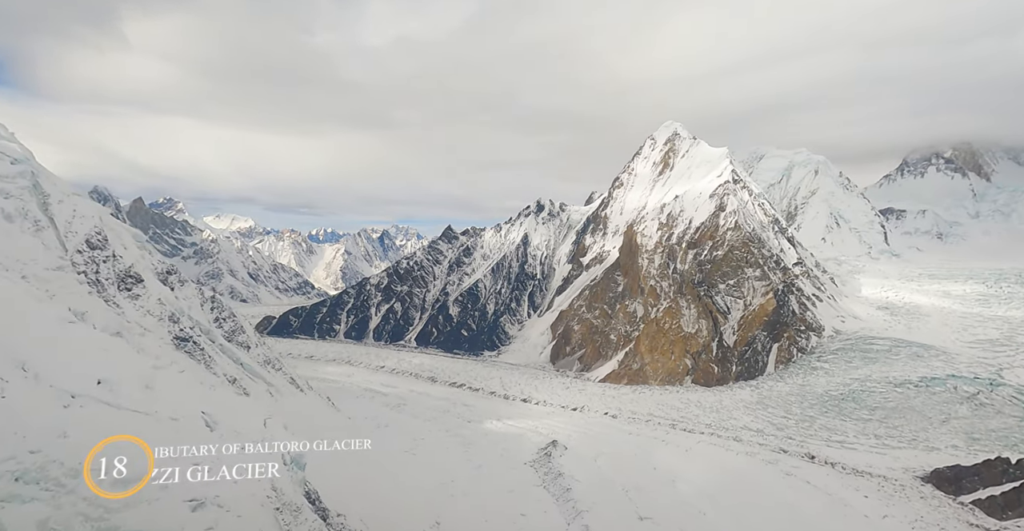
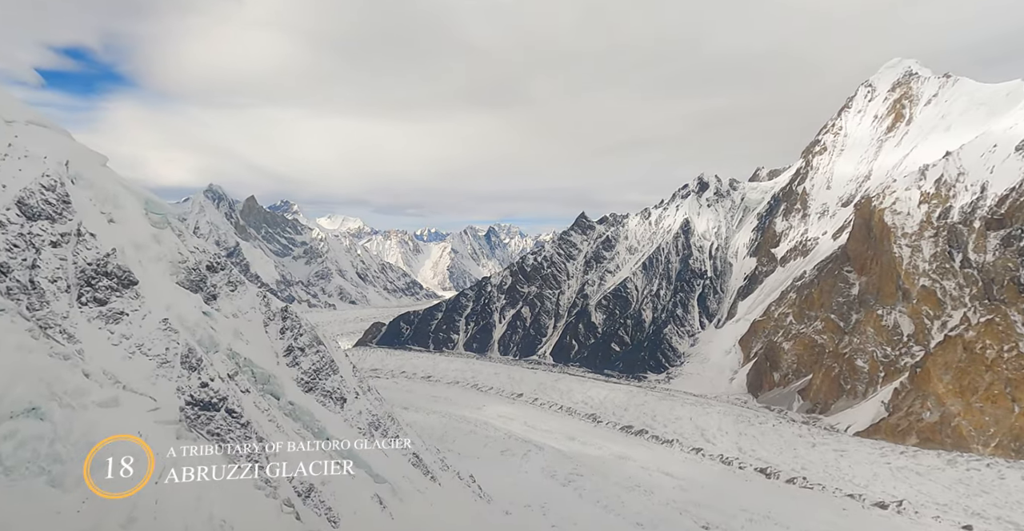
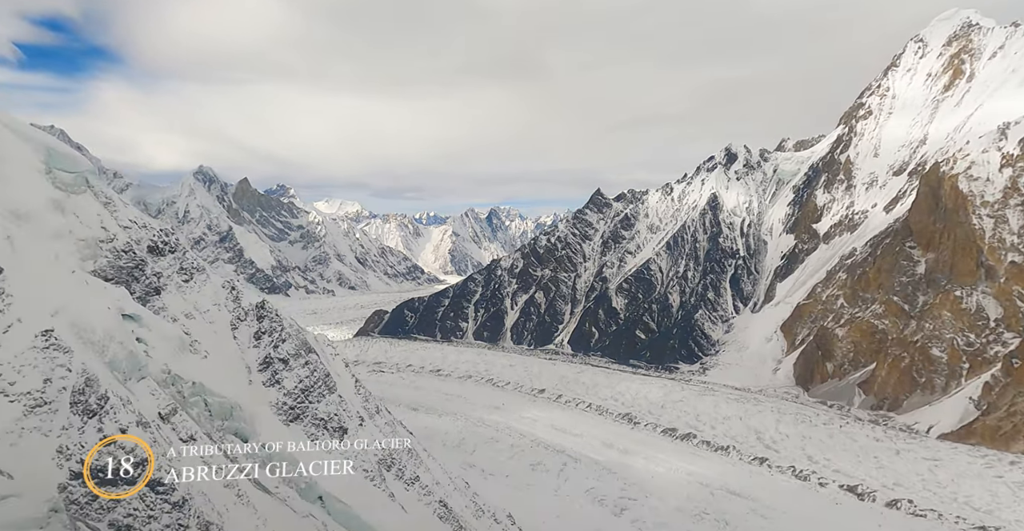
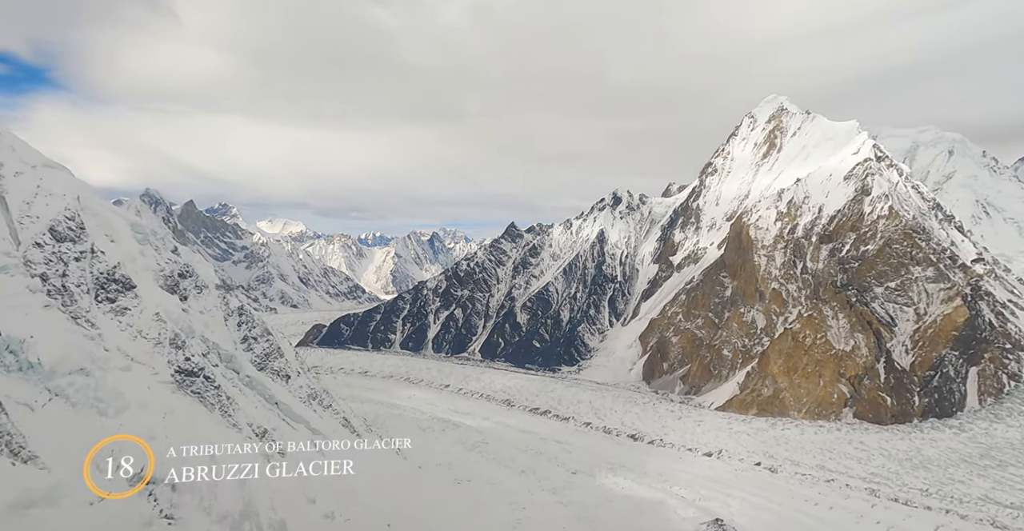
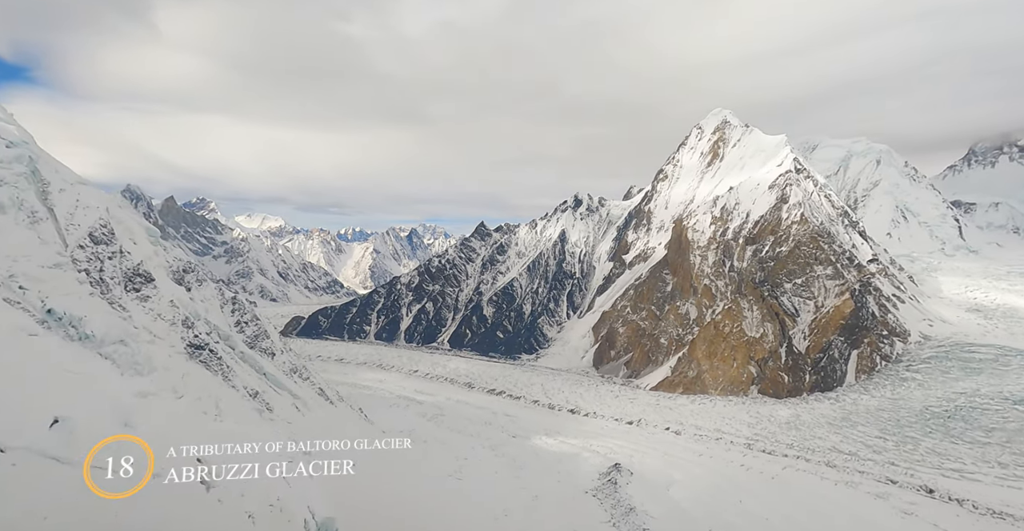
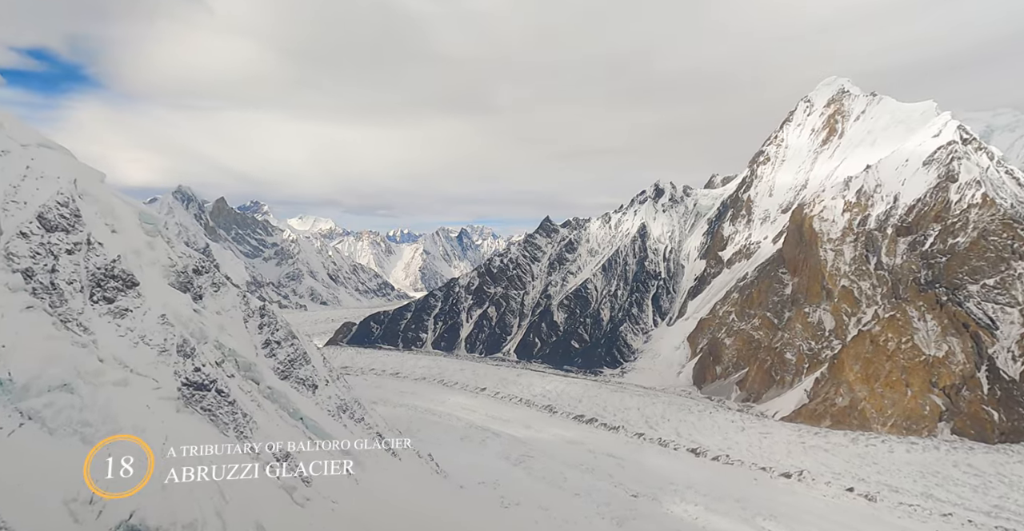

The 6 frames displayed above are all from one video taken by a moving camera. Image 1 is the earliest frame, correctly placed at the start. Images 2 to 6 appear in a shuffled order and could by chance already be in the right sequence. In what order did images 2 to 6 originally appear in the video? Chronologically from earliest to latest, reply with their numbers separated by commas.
5, 4, 6, 2, 3
